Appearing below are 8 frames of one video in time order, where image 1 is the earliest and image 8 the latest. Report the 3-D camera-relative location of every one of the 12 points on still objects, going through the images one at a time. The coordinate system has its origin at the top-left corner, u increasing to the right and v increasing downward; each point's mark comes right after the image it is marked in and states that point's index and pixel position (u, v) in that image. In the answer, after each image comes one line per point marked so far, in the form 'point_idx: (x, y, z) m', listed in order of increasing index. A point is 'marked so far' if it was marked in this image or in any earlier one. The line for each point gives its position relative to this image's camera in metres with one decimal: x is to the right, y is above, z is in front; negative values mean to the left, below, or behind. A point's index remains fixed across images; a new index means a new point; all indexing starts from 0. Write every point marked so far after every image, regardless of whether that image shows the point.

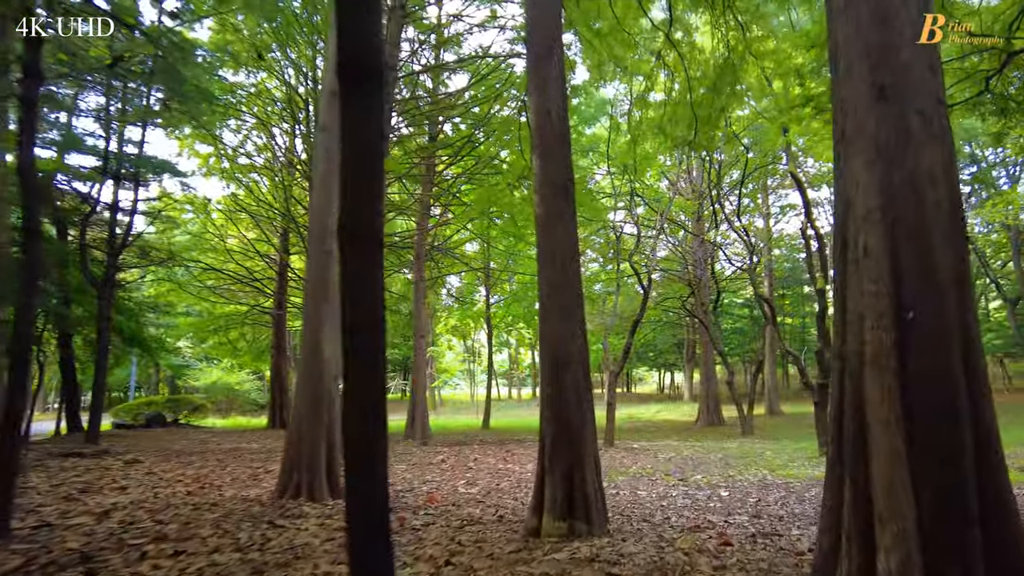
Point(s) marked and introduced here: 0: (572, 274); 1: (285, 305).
0: (+0.3, +0.1, +4.0) m
1: (-6.0, -0.5, +17.3) m
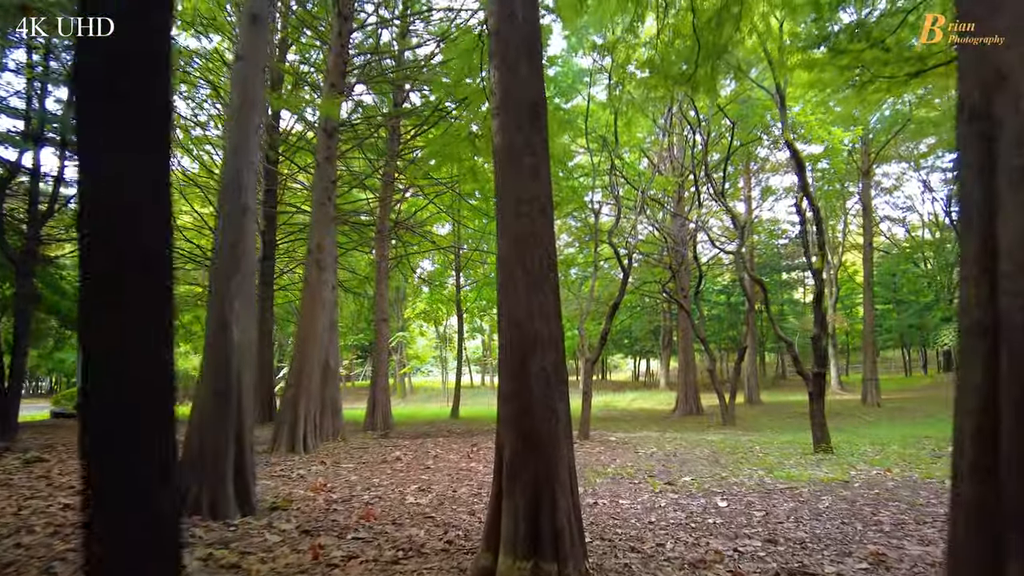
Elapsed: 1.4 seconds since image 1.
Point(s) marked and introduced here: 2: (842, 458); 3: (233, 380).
0: (+0.1, +0.3, +3.0) m
1: (-6.7, 0.0, +16.1) m
2: (+3.8, -2.0, +7.5) m
3: (-1.8, -0.6, +4.2) m
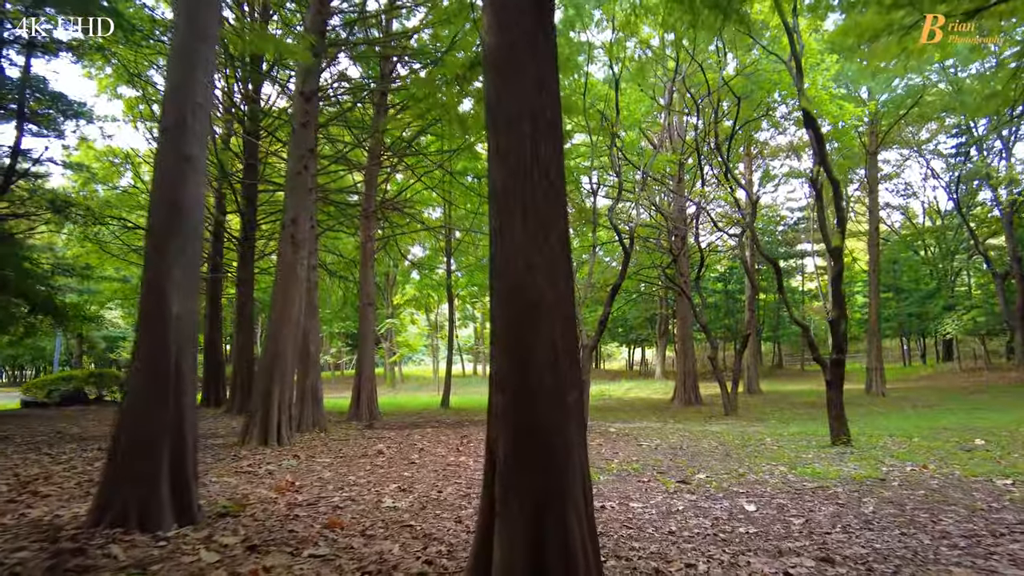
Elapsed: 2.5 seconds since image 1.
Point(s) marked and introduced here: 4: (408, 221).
0: (+0.1, +0.5, +2.3) m
1: (-6.9, +0.5, +15.3) m
2: (+3.7, -1.8, +6.9) m
3: (-1.8, -0.4, +3.5) m
4: (-2.3, +1.5, +14.5) m
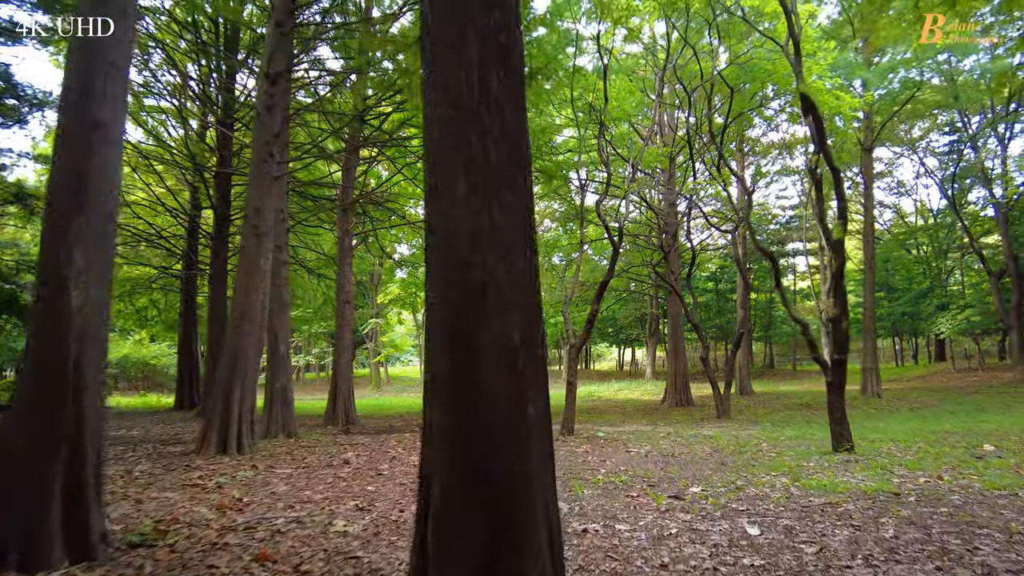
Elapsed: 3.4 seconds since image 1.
0: (0.0, +0.5, +1.8) m
1: (-7.2, +0.5, +14.7) m
2: (+3.5, -1.7, +6.4) m
3: (-2.0, -0.3, +2.9) m
4: (-2.6, +1.6, +13.9) m
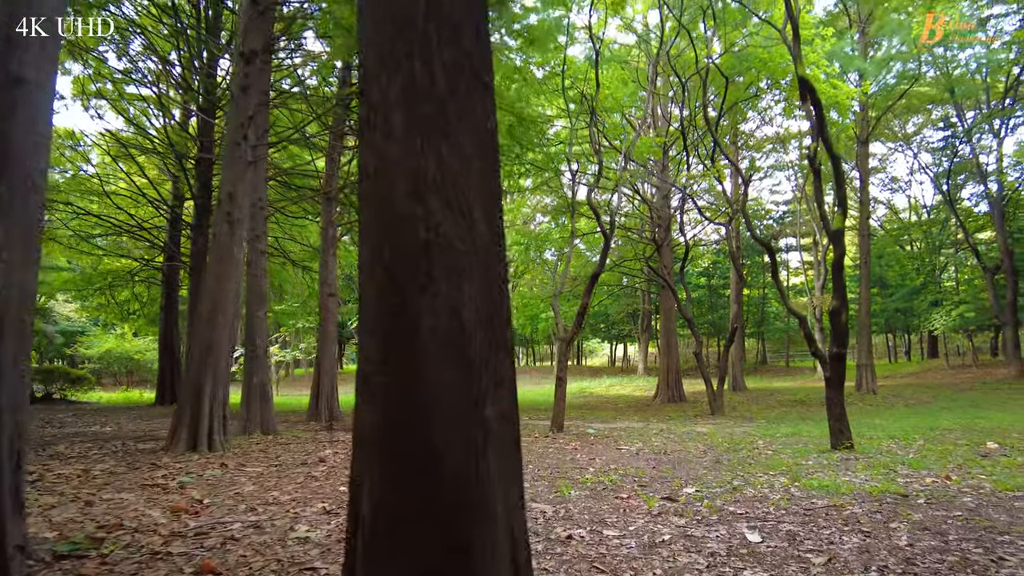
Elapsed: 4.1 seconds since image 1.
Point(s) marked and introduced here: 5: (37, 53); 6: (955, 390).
0: (-0.1, +0.6, +1.4) m
1: (-7.4, +0.7, +14.3) m
2: (+3.4, -1.6, +6.1) m
3: (-2.1, -0.3, +2.6) m
4: (-2.9, +1.7, +13.5) m
5: (-2.1, +1.1, +2.9) m
6: (+11.5, -2.7, +16.8) m
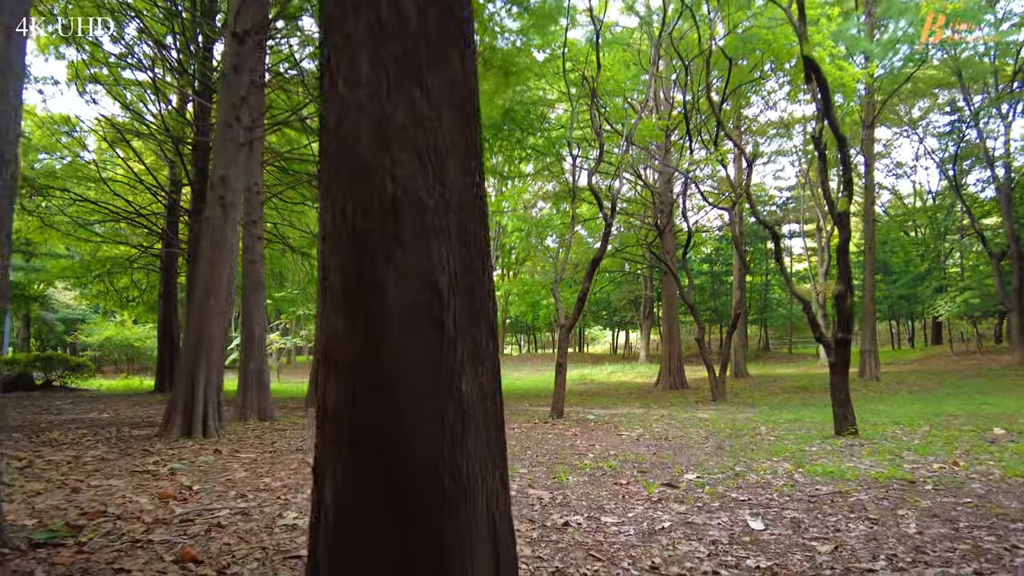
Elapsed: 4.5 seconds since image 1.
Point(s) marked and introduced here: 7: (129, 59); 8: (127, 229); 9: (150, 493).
0: (-0.2, +0.7, +1.3) m
1: (-7.4, +1.0, +14.2) m
2: (+3.3, -1.5, +6.0) m
3: (-2.1, -0.2, +2.5) m
4: (-2.9, +2.0, +13.4) m
5: (-2.1, +1.1, +2.8) m
6: (+11.5, -2.3, +16.7) m
7: (-6.3, +3.8, +10.7) m
8: (-9.1, +1.4, +15.2) m
9: (-2.3, -1.3, +4.1) m
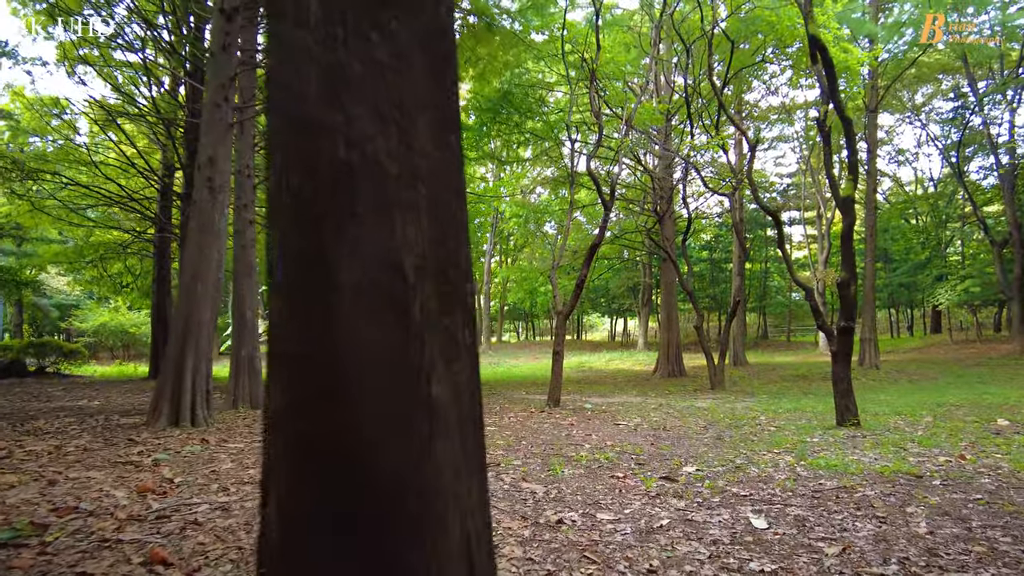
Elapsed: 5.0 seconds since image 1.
0: (-0.2, +0.7, +1.1) m
1: (-7.5, +1.3, +14.0) m
2: (+3.3, -1.3, +5.9) m
3: (-2.2, -0.1, +2.3) m
4: (-2.9, +2.3, +13.1) m
5: (-2.2, +1.2, +2.6) m
6: (+11.5, -2.0, +16.6) m
7: (-6.4, +4.0, +10.4) m
8: (-9.1, +1.7, +15.0) m
9: (-2.3, -1.2, +3.9) m
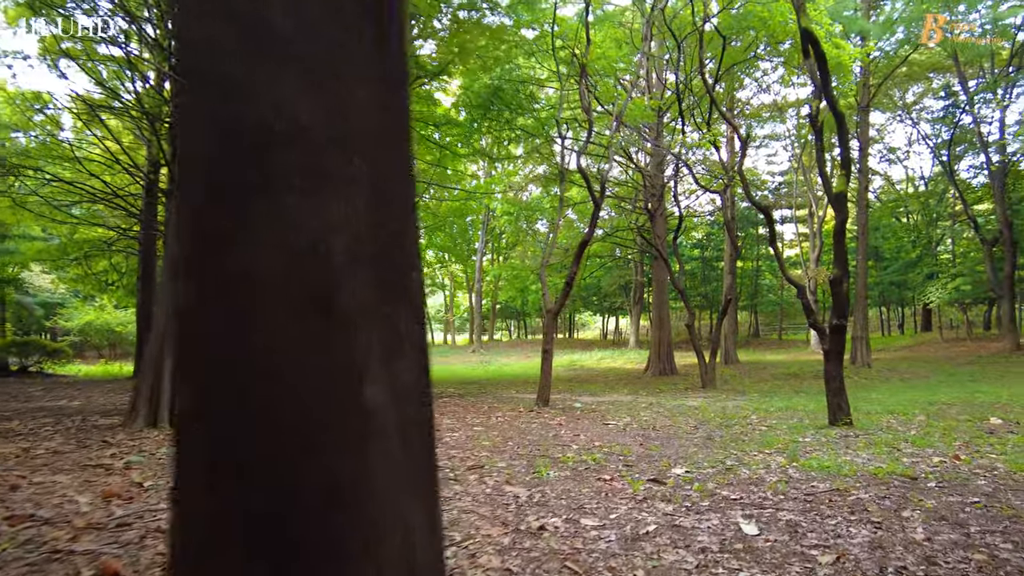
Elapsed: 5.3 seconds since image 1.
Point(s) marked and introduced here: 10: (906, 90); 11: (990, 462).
0: (-0.3, +0.7, +1.0) m
1: (-7.7, +1.3, +13.7) m
2: (+3.2, -1.3, +5.8) m
3: (-2.2, -0.1, +2.1) m
4: (-3.1, +2.3, +13.0) m
5: (-2.3, +1.2, +2.4) m
6: (+11.2, -1.9, +16.6) m
7: (-6.6, +4.1, +10.2) m
8: (-9.3, +1.8, +14.7) m
9: (-2.4, -1.2, +3.8) m
10: (+12.2, +6.1, +19.9) m
11: (+3.2, -1.2, +4.4) m
